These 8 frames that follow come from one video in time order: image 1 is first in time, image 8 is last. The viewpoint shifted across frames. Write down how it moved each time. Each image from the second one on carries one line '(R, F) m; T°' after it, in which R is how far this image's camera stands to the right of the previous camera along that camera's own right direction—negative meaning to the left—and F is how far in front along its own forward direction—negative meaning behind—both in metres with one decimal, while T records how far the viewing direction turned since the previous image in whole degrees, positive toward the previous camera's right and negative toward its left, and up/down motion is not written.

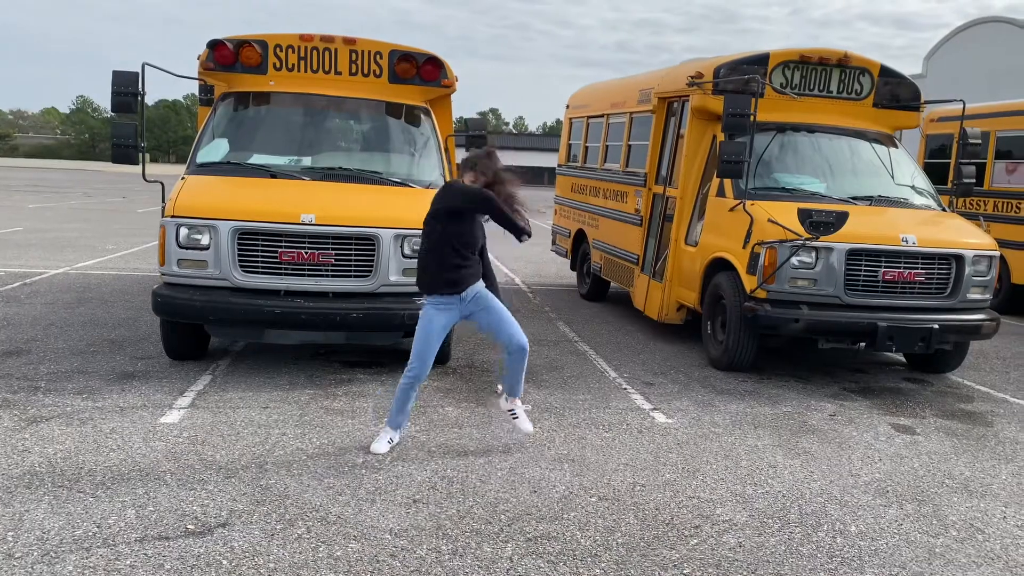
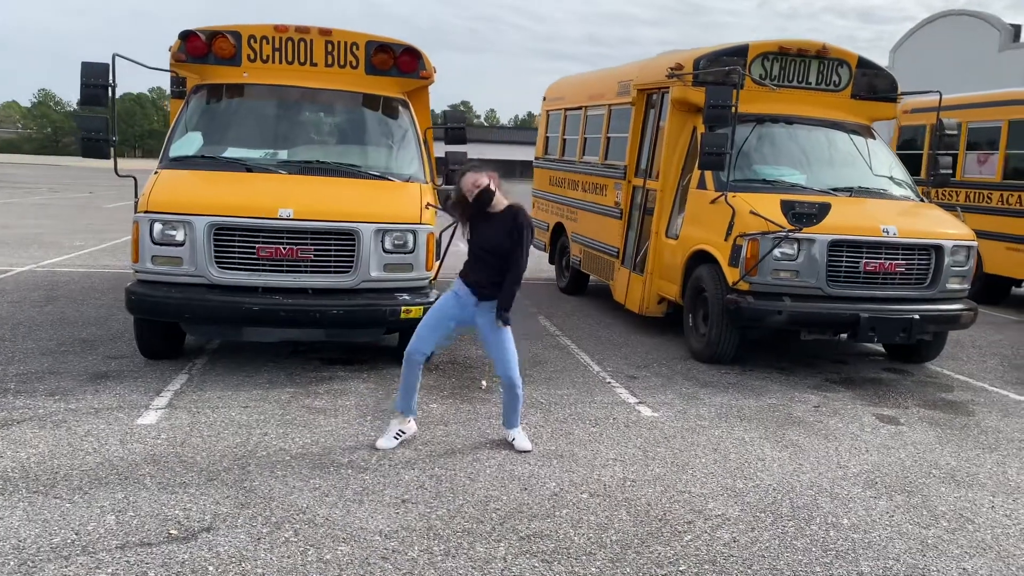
(-0.1, +0.1) m; +2°
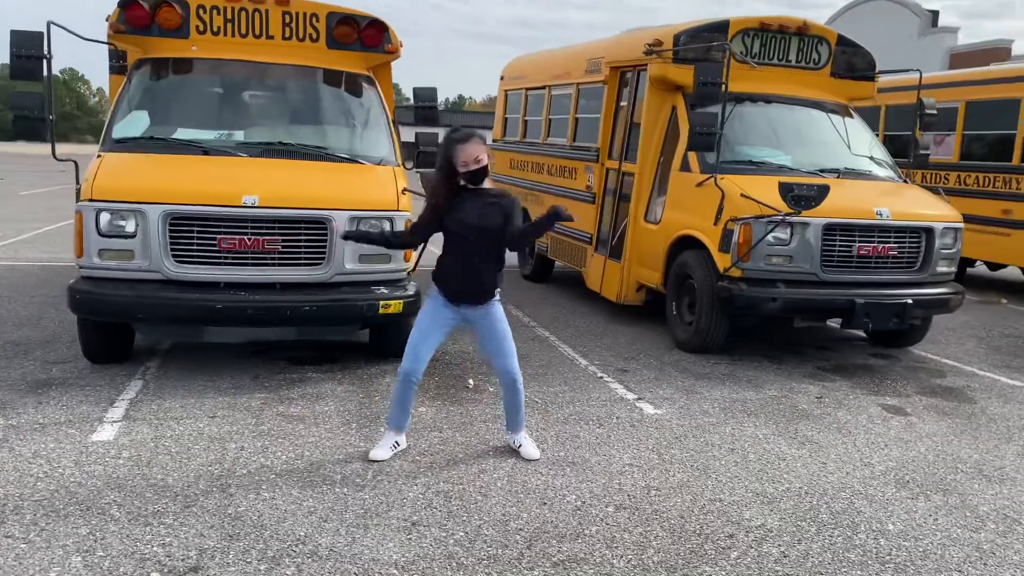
(-0.4, +0.4) m; +5°
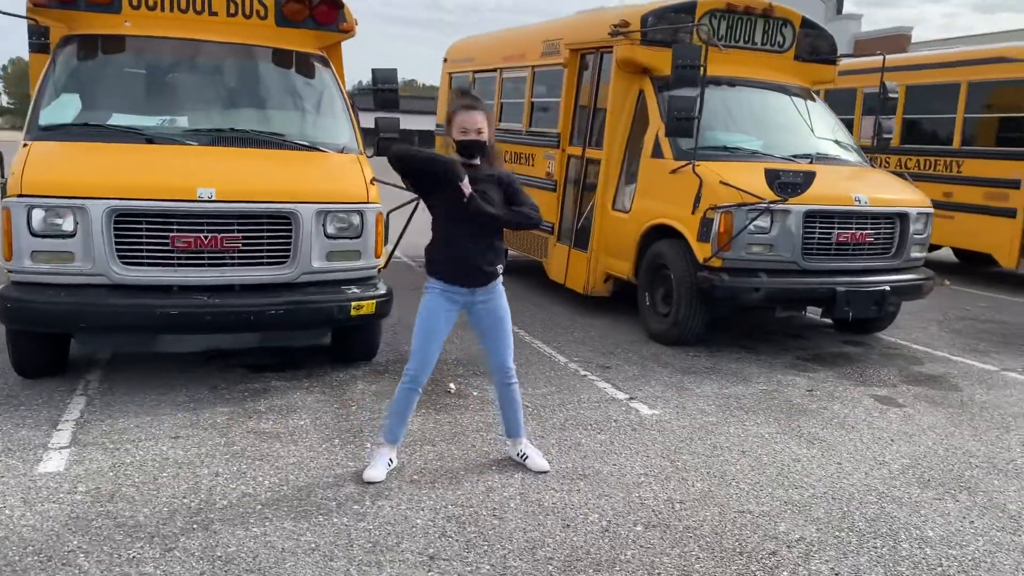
(-0.4, +0.4) m; +6°
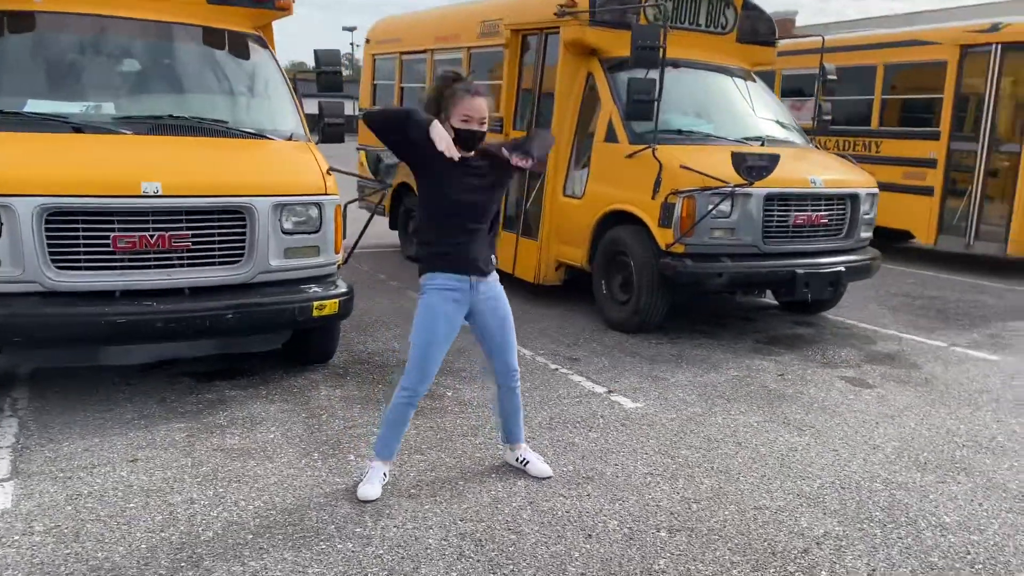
(-0.4, +0.3) m; +7°
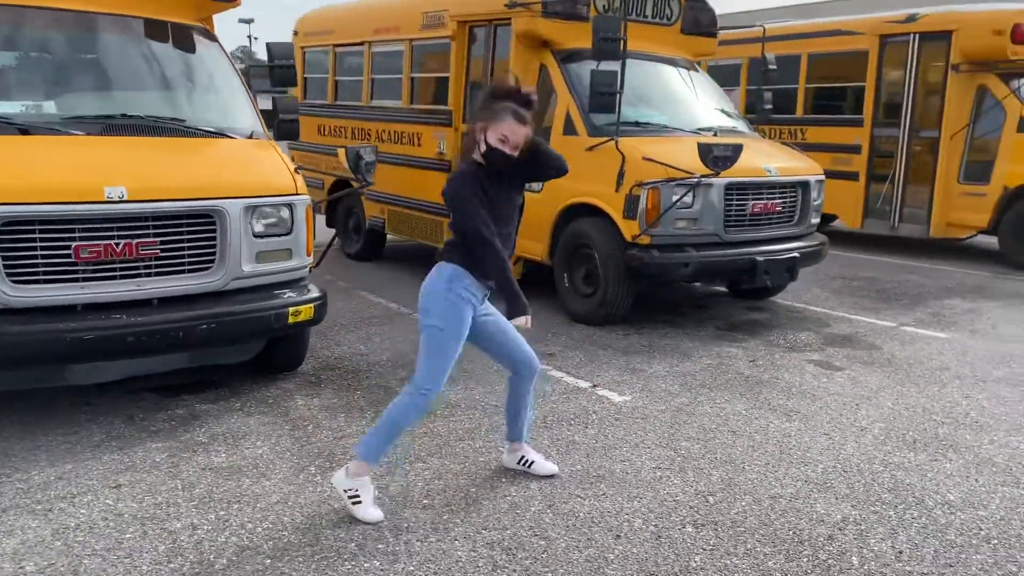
(-0.4, +0.1) m; +6°
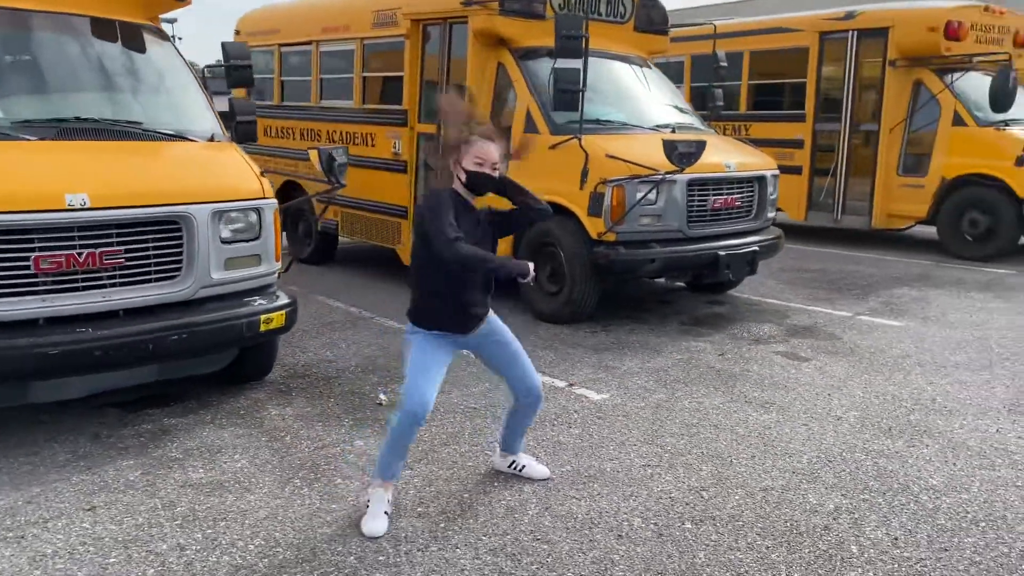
(-0.2, +0.1) m; +4°
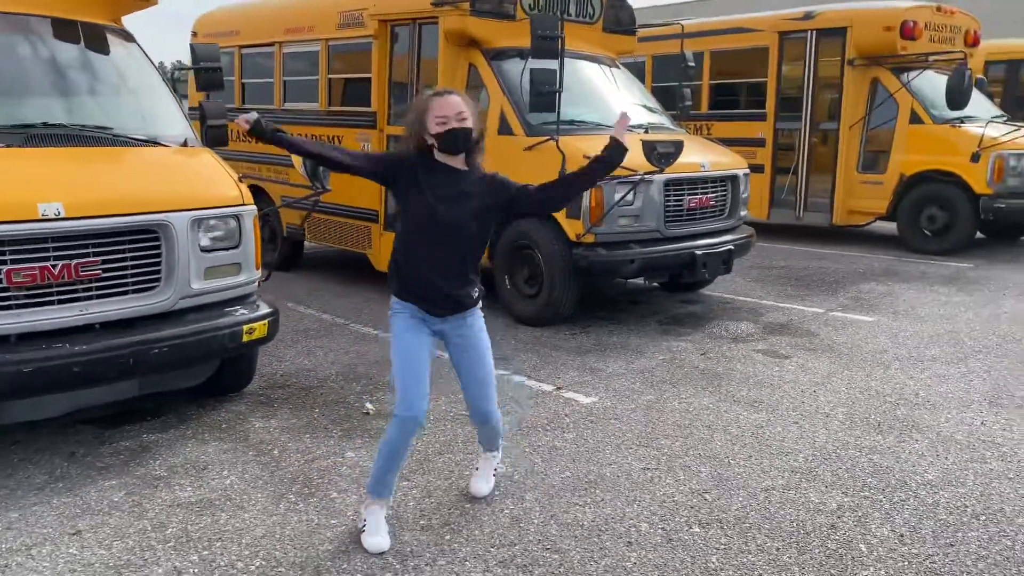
(-0.2, +0.1) m; +3°
